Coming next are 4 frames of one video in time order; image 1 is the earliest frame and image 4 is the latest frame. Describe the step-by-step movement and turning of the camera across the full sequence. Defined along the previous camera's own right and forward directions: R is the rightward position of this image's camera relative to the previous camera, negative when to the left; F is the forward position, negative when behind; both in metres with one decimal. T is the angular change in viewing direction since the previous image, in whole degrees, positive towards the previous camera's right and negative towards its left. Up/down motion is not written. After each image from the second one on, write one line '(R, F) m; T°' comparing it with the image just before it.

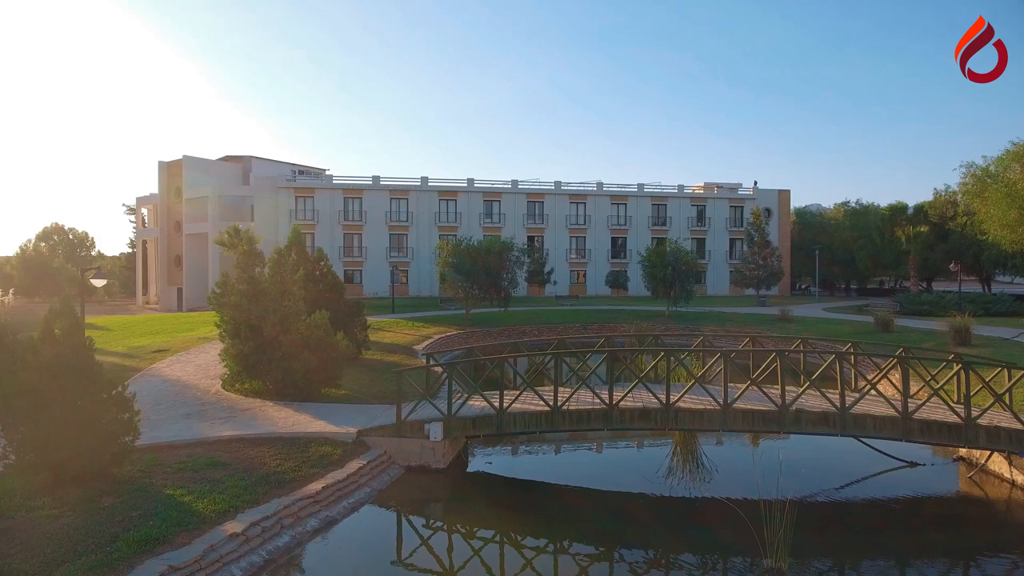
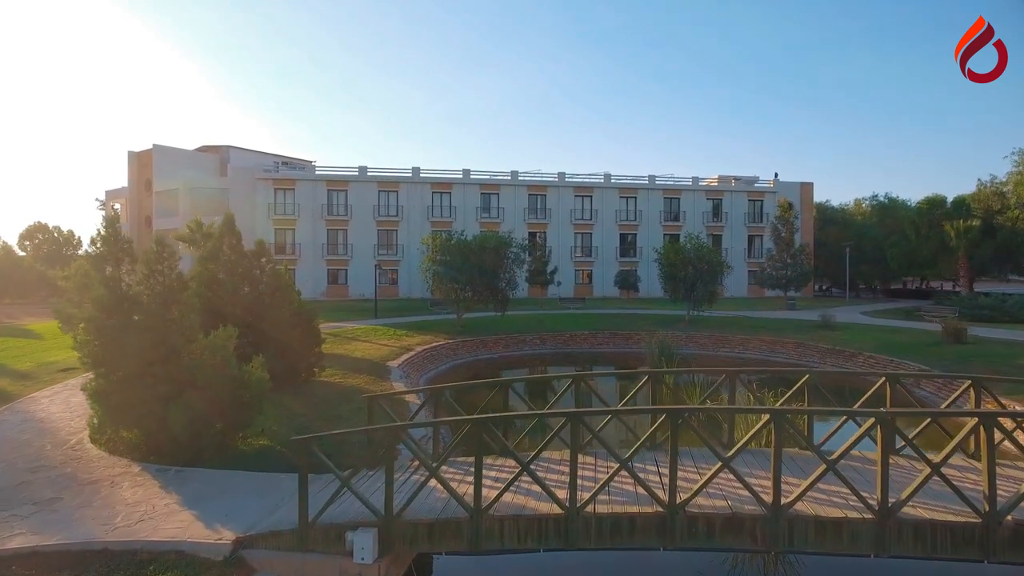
(+0.1, +4.1) m; 0°
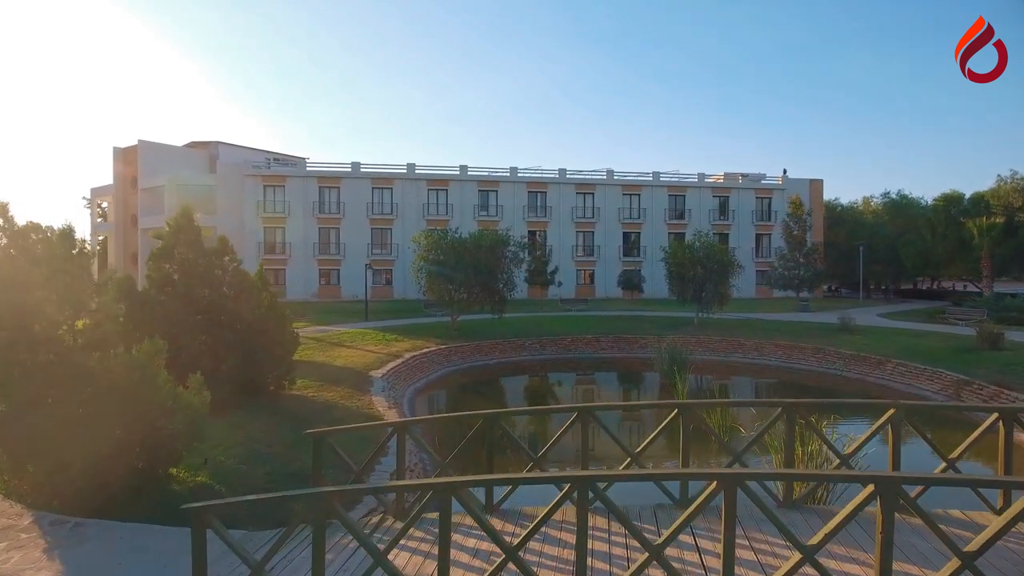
(+0.1, +1.7) m; 0°
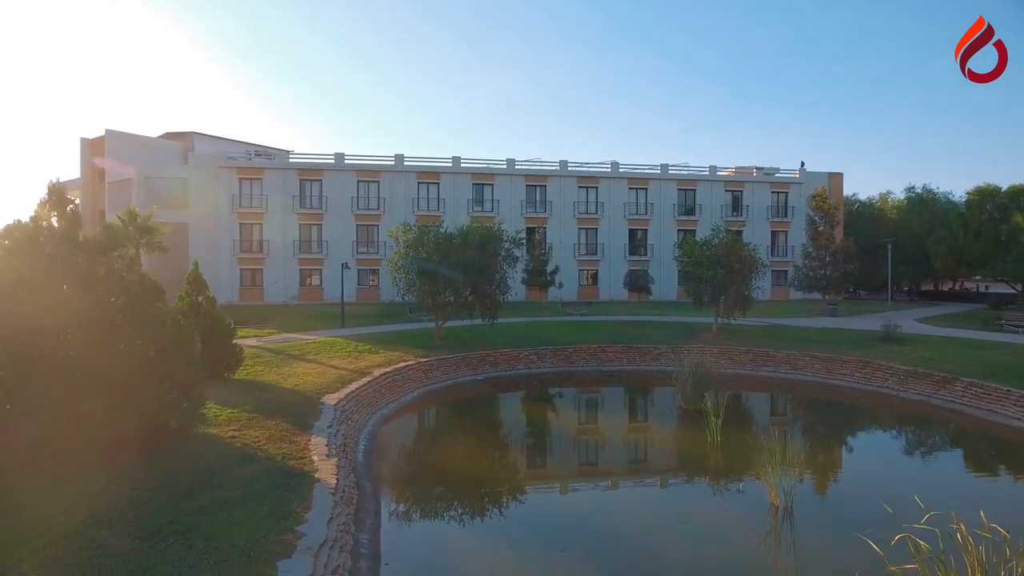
(+0.1, +3.2) m; 0°
